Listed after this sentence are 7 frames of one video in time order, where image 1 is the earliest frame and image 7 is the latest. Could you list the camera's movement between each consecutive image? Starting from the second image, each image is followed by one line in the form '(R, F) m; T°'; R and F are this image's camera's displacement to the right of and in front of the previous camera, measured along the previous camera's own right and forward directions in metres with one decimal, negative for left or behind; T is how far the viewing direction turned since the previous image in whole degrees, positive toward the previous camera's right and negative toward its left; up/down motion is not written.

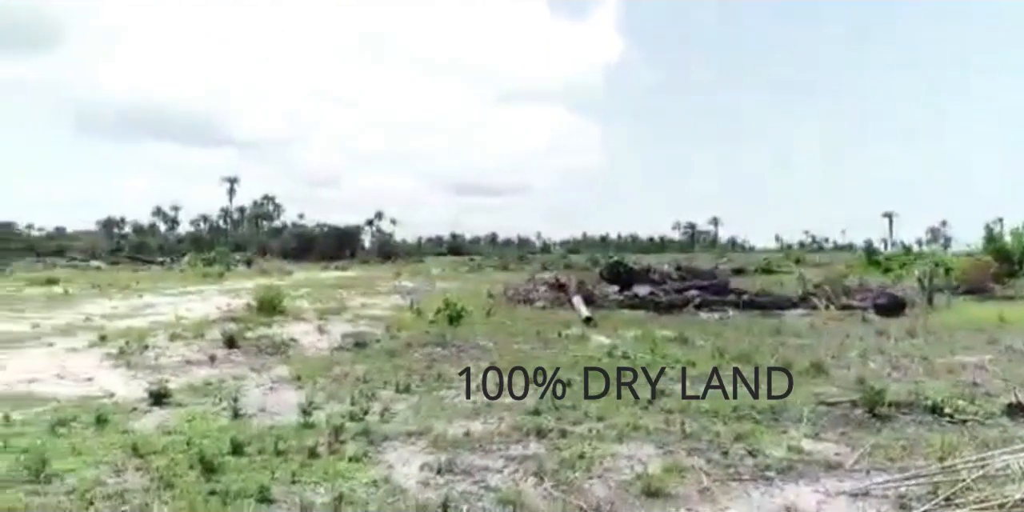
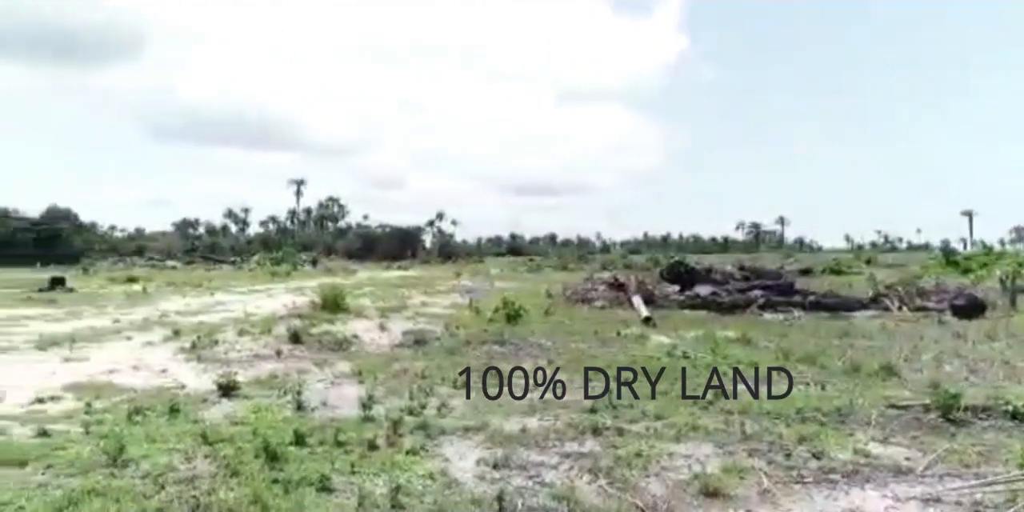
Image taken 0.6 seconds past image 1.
(+0.1, 0.0) m; -5°
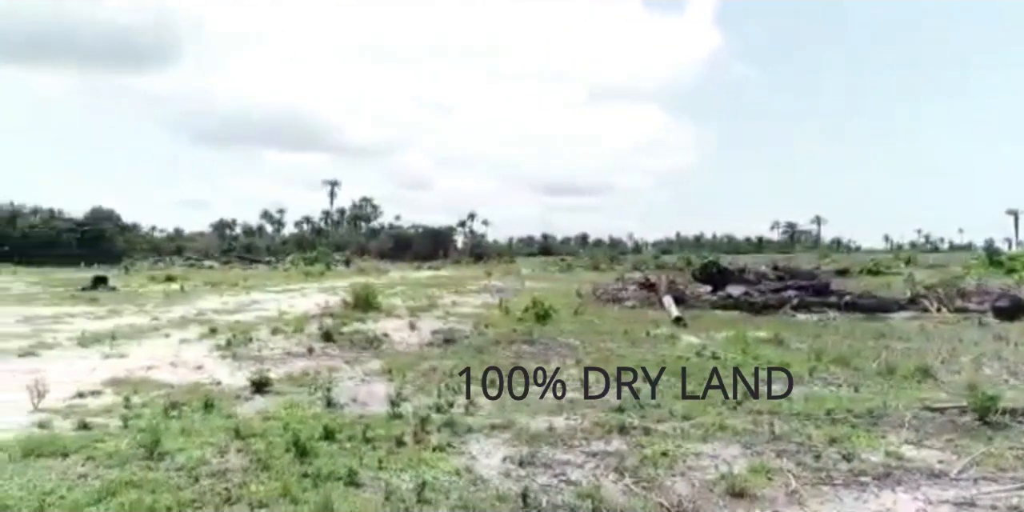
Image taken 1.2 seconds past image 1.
(+0.1, -0.1) m; -3°
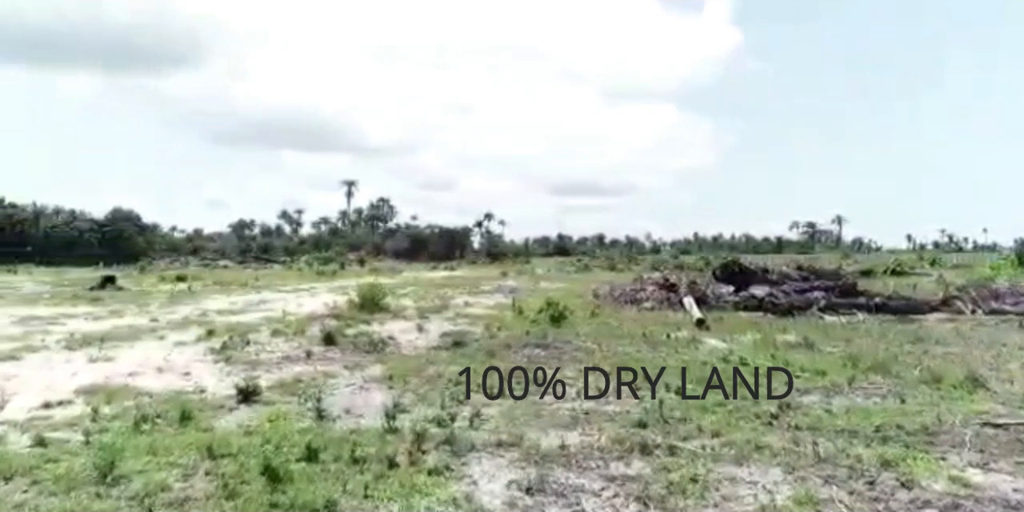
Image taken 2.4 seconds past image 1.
(+0.1, +1.3) m; -1°
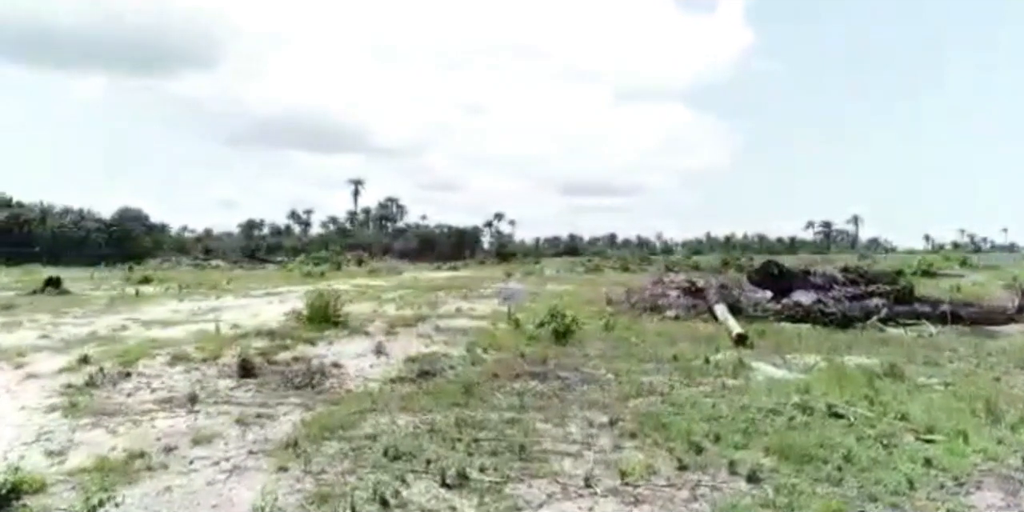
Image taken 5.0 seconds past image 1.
(+0.5, +5.6) m; -1°
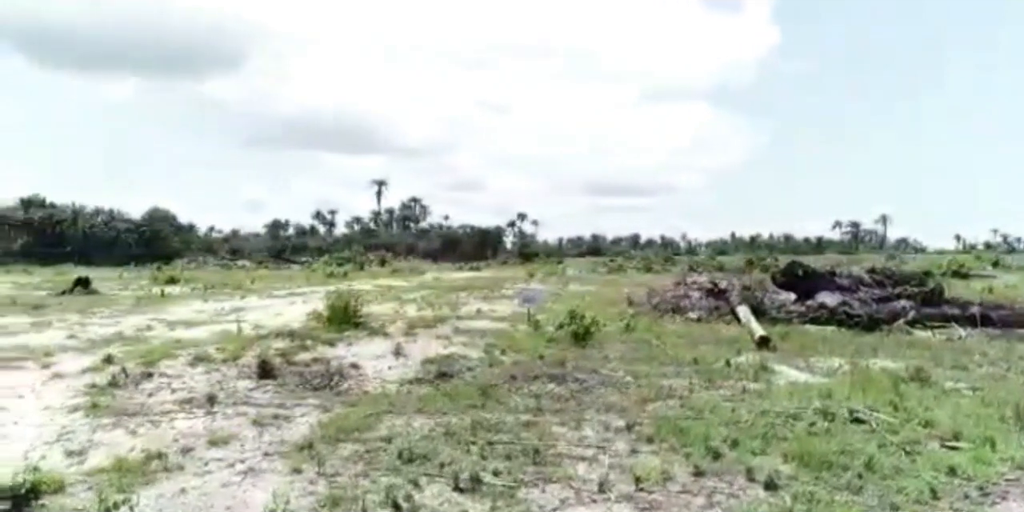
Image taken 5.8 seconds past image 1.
(+0.1, +0.1) m; -2°
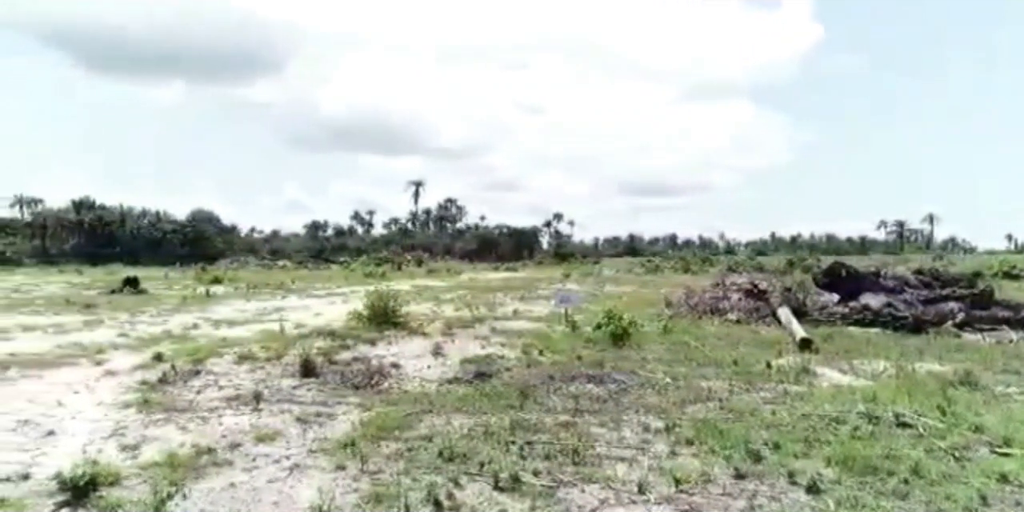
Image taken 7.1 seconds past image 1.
(0.0, -0.1) m; -3°
